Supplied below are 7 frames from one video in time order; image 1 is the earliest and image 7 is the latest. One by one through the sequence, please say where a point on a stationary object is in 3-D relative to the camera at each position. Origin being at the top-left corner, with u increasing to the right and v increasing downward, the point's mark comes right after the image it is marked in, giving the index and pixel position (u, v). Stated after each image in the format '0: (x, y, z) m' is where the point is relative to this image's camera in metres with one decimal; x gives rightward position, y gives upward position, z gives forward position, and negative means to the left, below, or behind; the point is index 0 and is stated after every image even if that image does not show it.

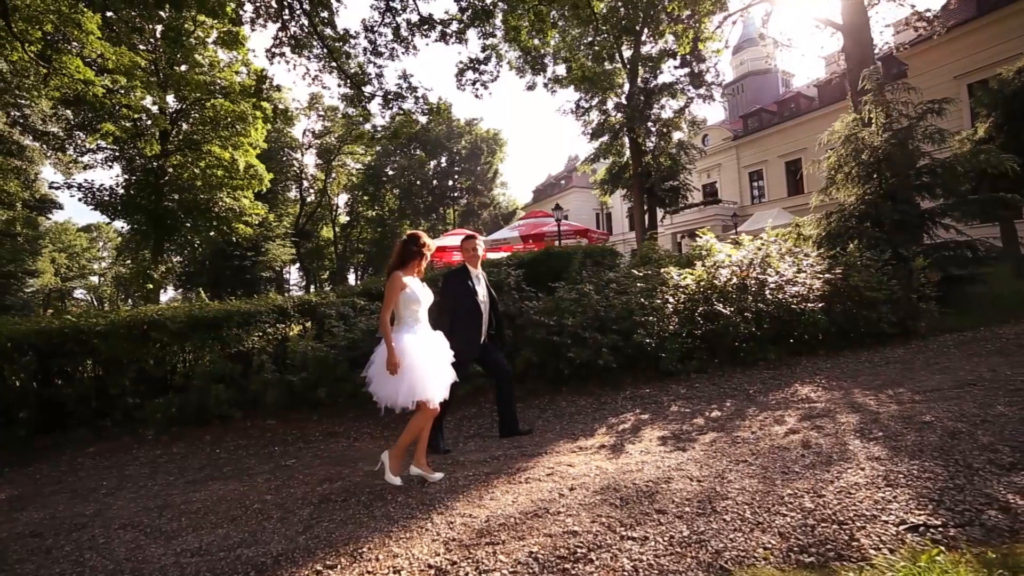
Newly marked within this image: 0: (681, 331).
0: (+2.6, -0.6, +6.3) m
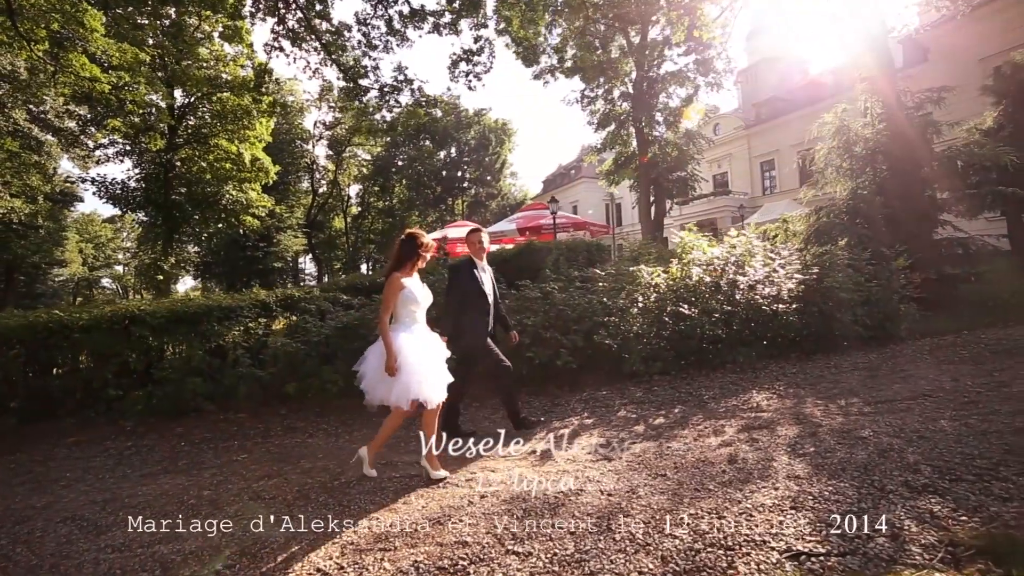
0: (+2.0, -0.6, +6.2) m
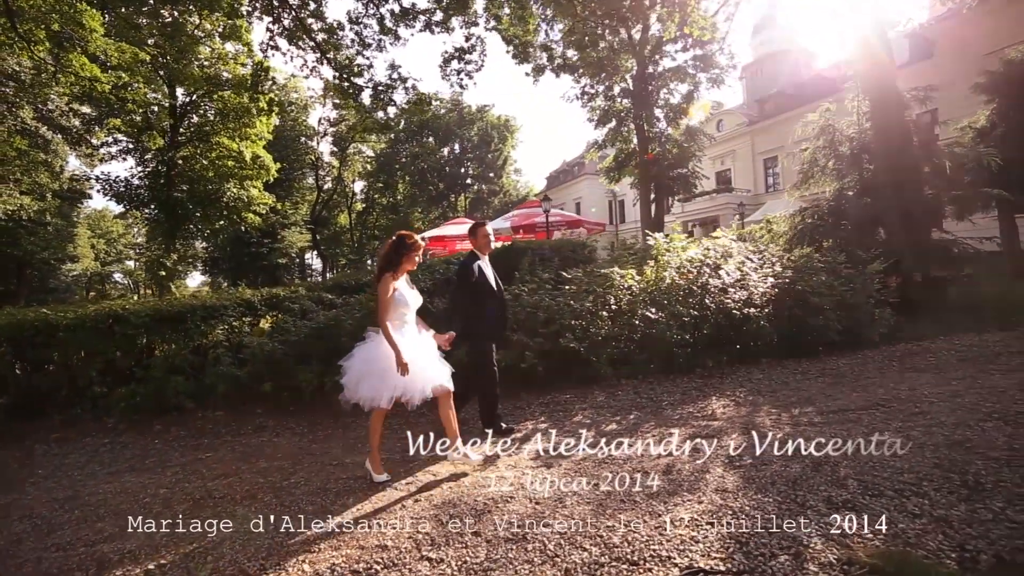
0: (+1.6, -0.7, +6.2) m
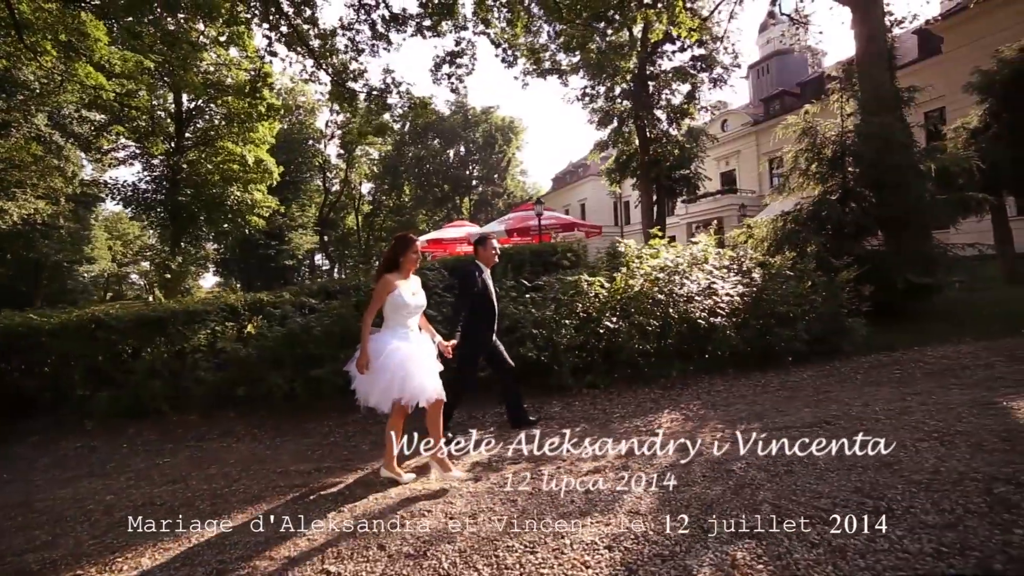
0: (+1.0, -0.8, +6.1) m
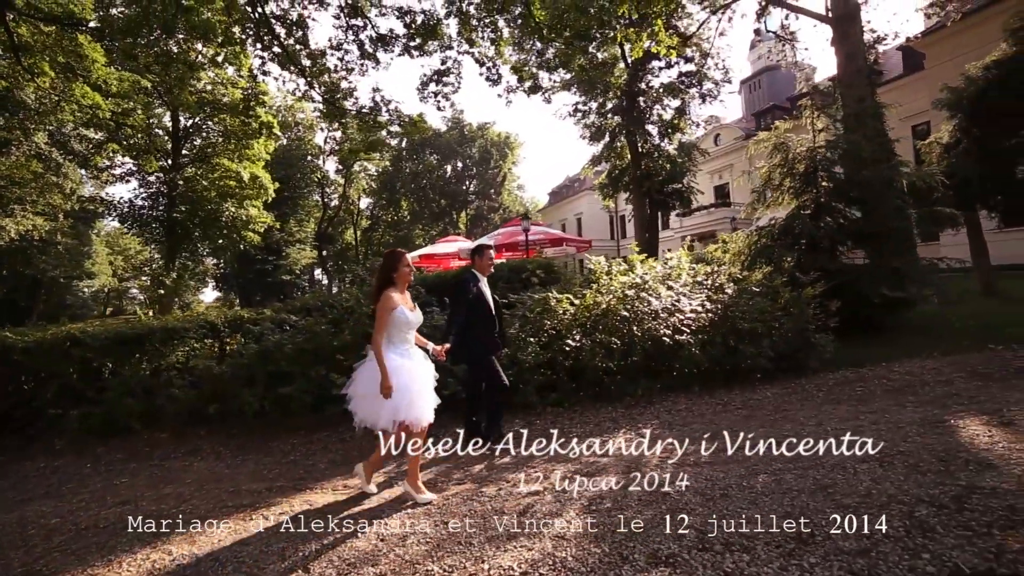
0: (+0.5, -1.1, +6.1) m
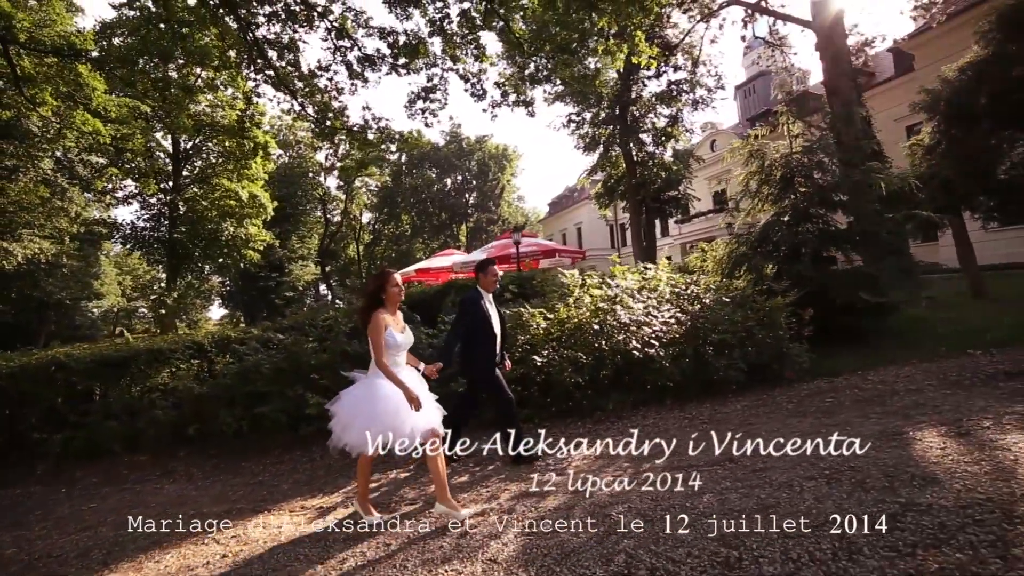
0: (0.0, -1.3, +6.1) m
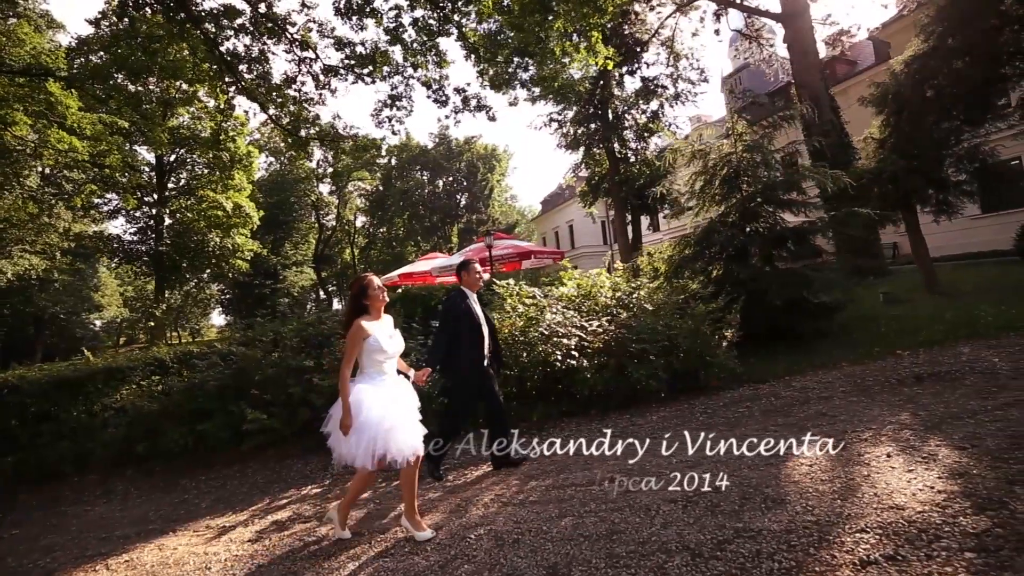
0: (-1.0, -1.5, +6.1) m
